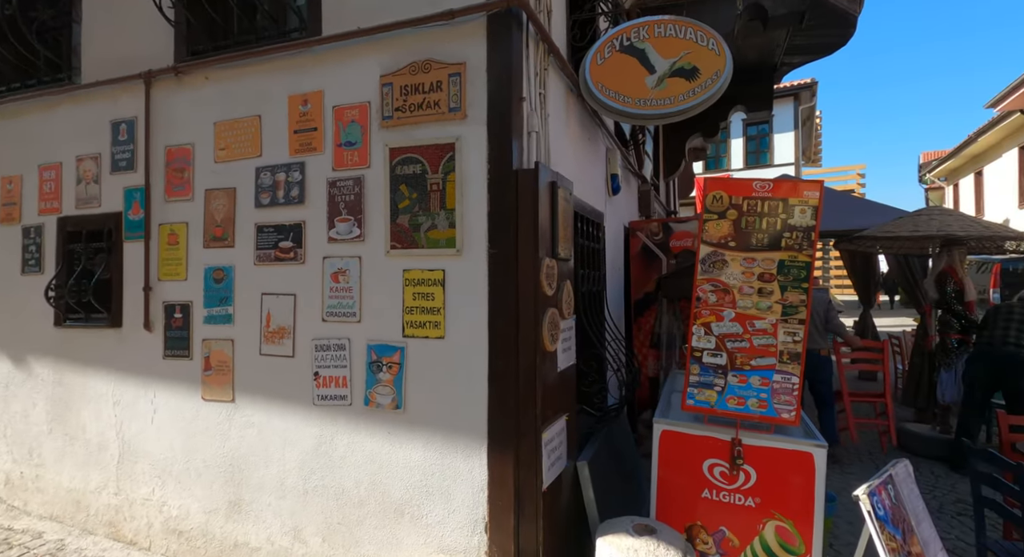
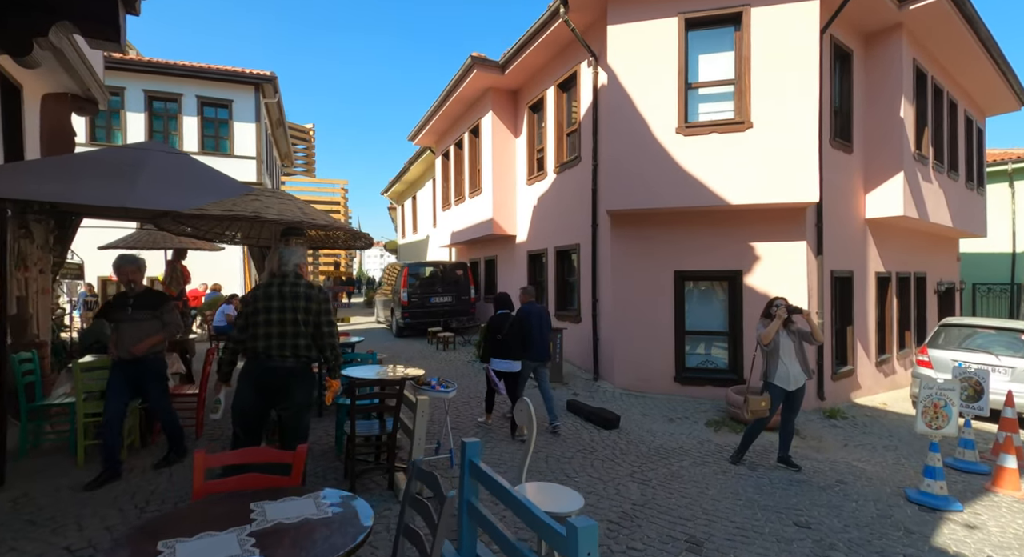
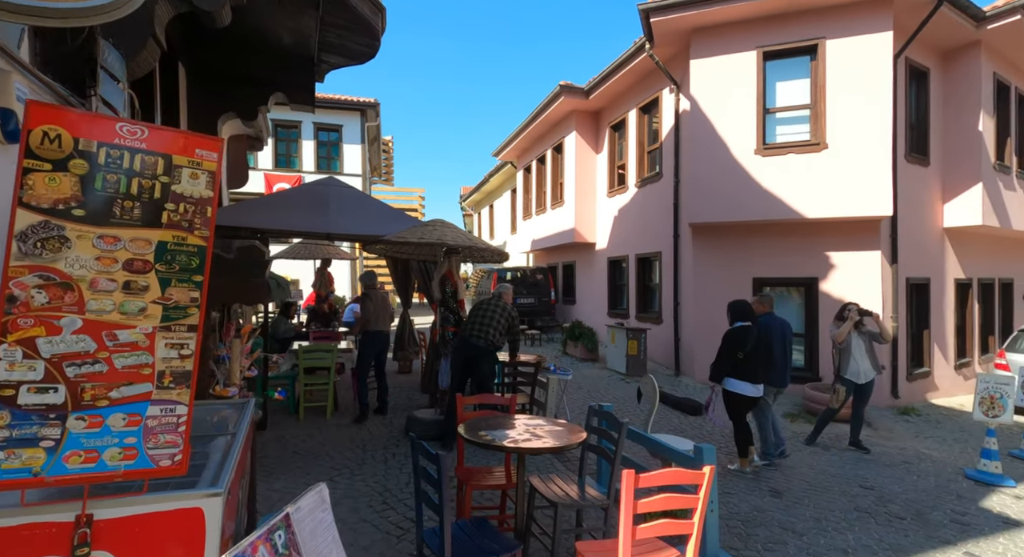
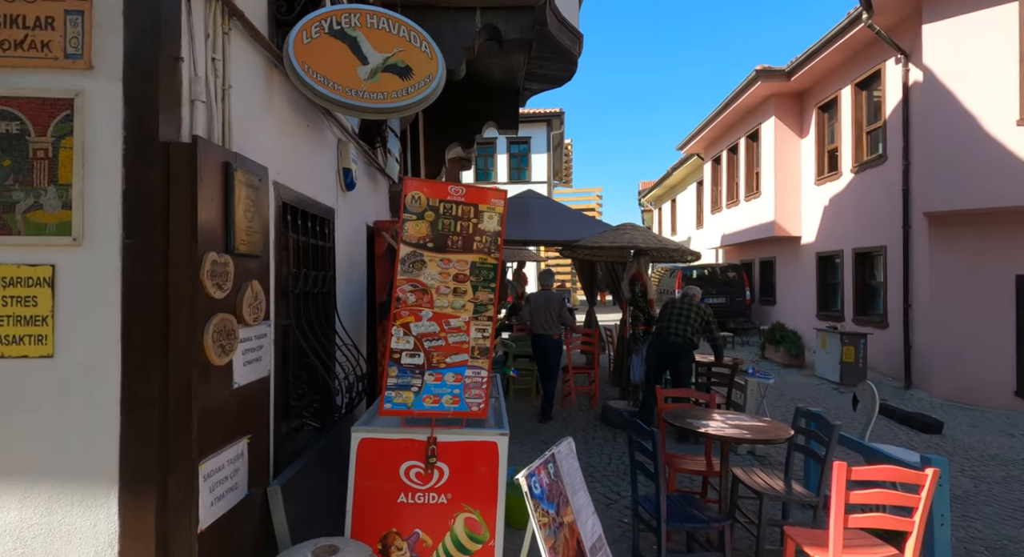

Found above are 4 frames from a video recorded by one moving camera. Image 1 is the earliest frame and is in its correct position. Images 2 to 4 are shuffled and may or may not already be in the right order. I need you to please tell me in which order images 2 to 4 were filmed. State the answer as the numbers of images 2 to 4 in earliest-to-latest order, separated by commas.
4, 3, 2
